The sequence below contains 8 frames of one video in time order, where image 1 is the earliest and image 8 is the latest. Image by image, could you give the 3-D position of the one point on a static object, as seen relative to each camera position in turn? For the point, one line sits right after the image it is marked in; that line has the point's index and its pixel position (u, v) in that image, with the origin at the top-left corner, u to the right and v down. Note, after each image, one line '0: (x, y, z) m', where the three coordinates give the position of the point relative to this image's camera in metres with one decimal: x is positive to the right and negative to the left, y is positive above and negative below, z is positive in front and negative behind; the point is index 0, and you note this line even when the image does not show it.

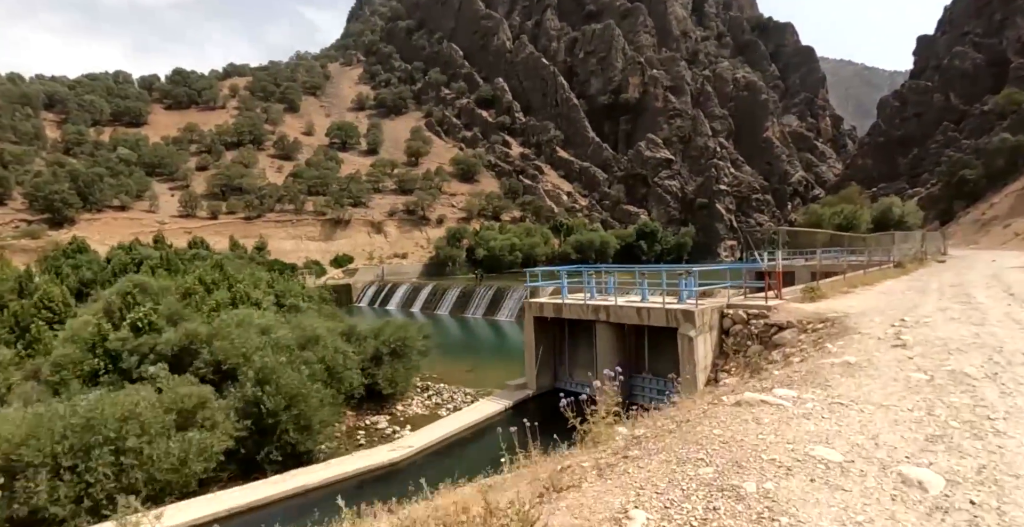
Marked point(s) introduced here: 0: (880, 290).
0: (+7.7, -0.7, +12.0) m
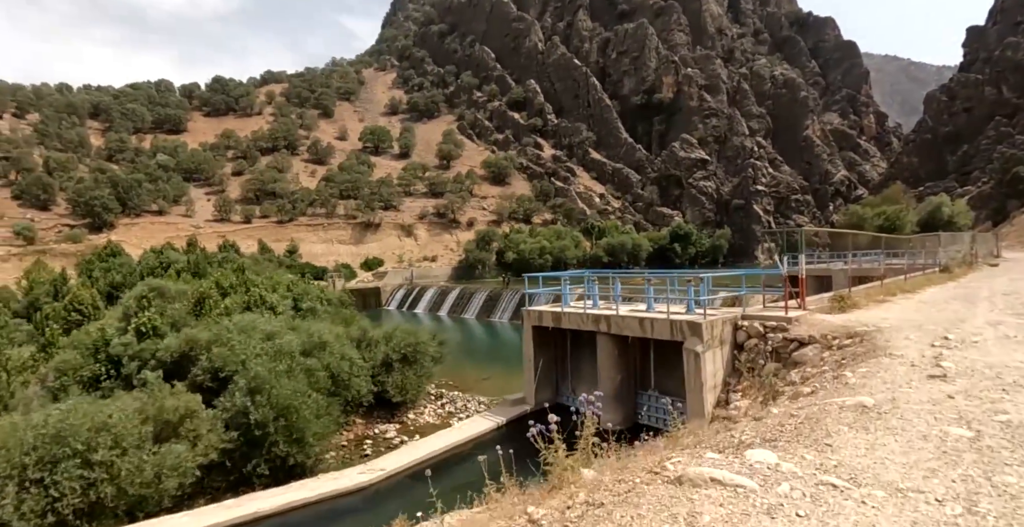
0: (+7.8, -0.8, +10.7) m
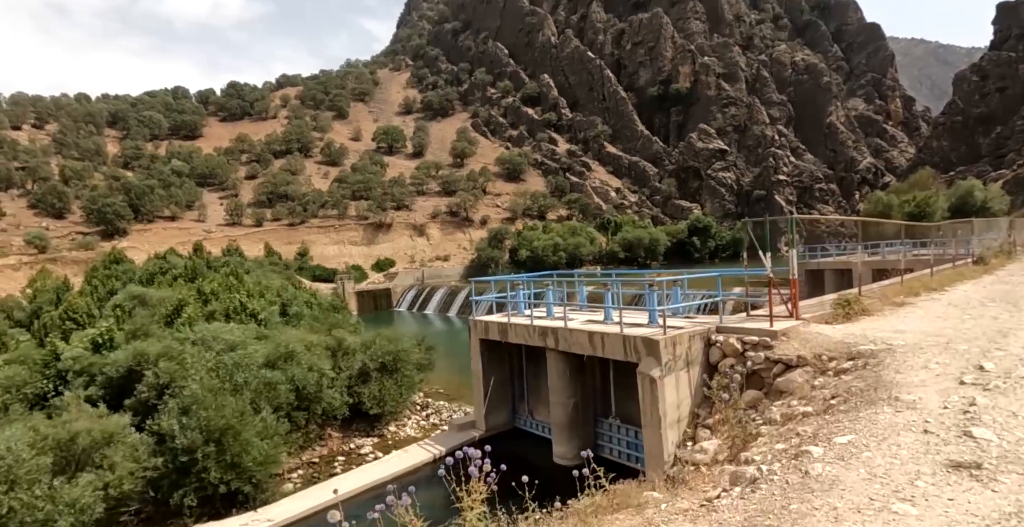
0: (+7.1, -0.6, +9.1) m
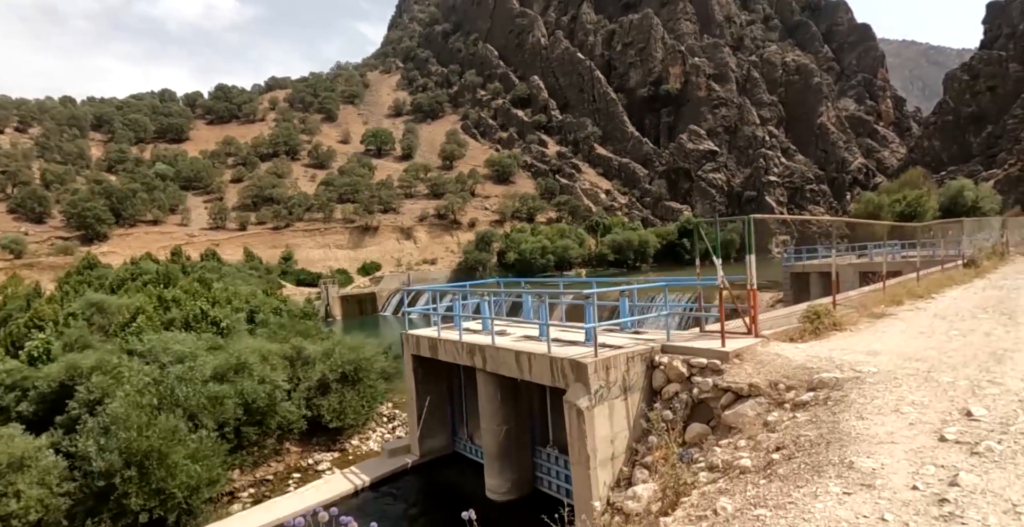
0: (+6.3, -0.7, +8.3) m
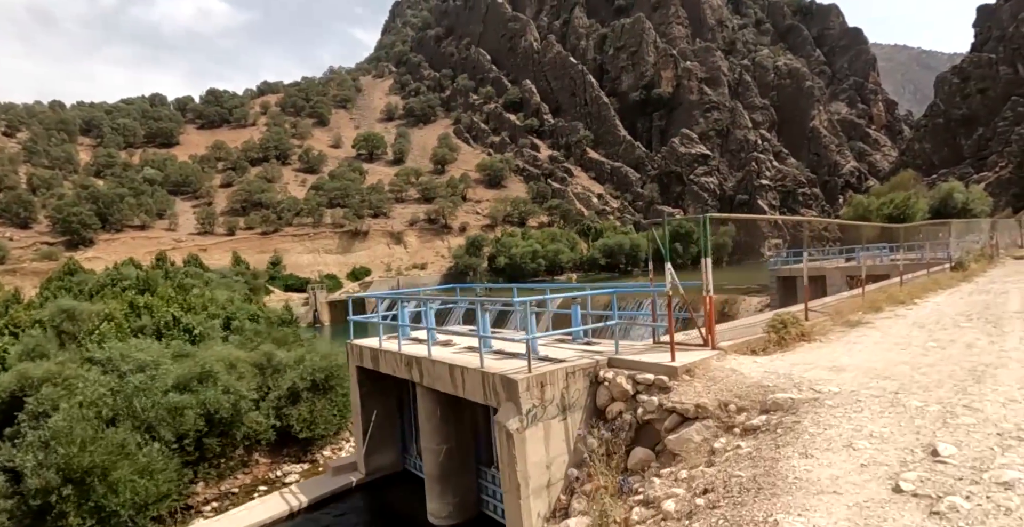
0: (+5.8, -0.7, +7.9) m
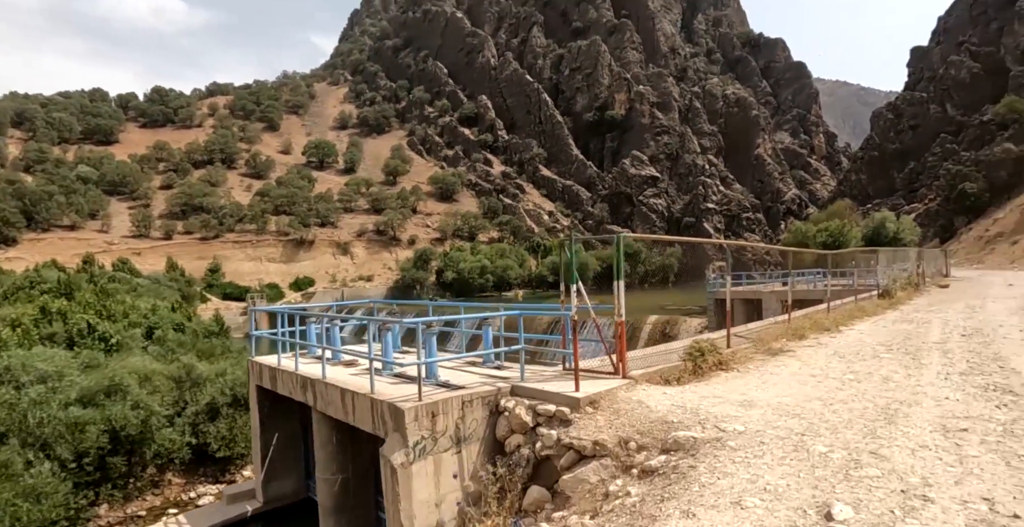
0: (+4.7, -1.1, +7.9) m
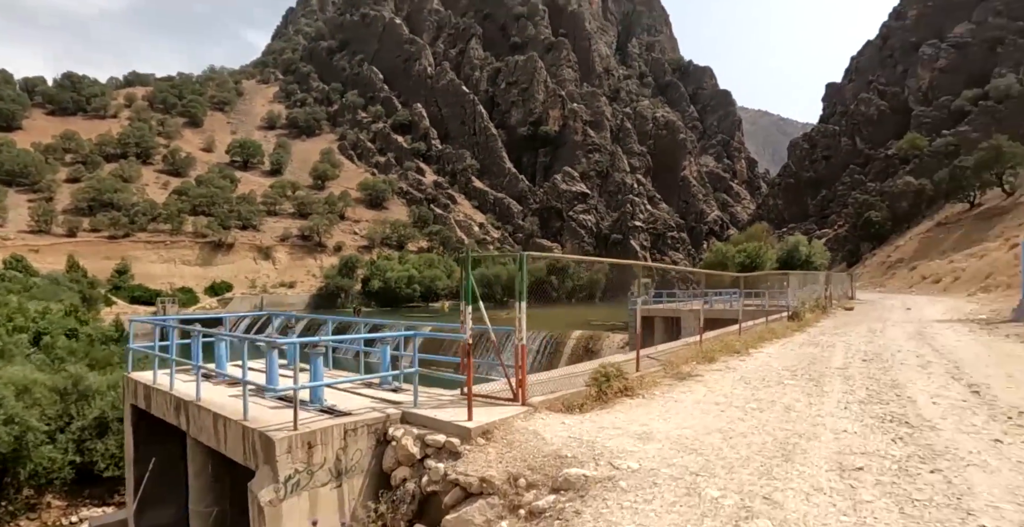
0: (+3.6, -1.4, +8.1) m
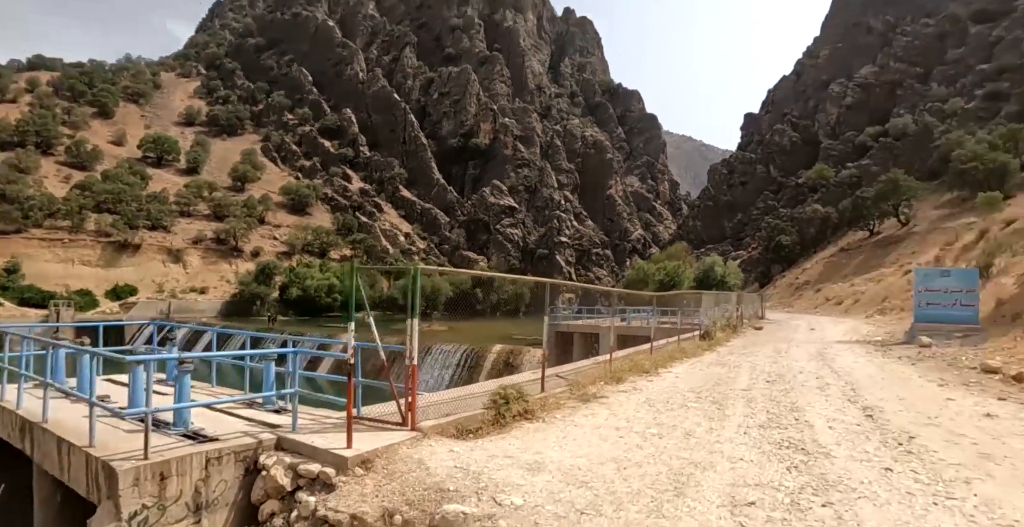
0: (+2.3, -1.7, +8.2) m
